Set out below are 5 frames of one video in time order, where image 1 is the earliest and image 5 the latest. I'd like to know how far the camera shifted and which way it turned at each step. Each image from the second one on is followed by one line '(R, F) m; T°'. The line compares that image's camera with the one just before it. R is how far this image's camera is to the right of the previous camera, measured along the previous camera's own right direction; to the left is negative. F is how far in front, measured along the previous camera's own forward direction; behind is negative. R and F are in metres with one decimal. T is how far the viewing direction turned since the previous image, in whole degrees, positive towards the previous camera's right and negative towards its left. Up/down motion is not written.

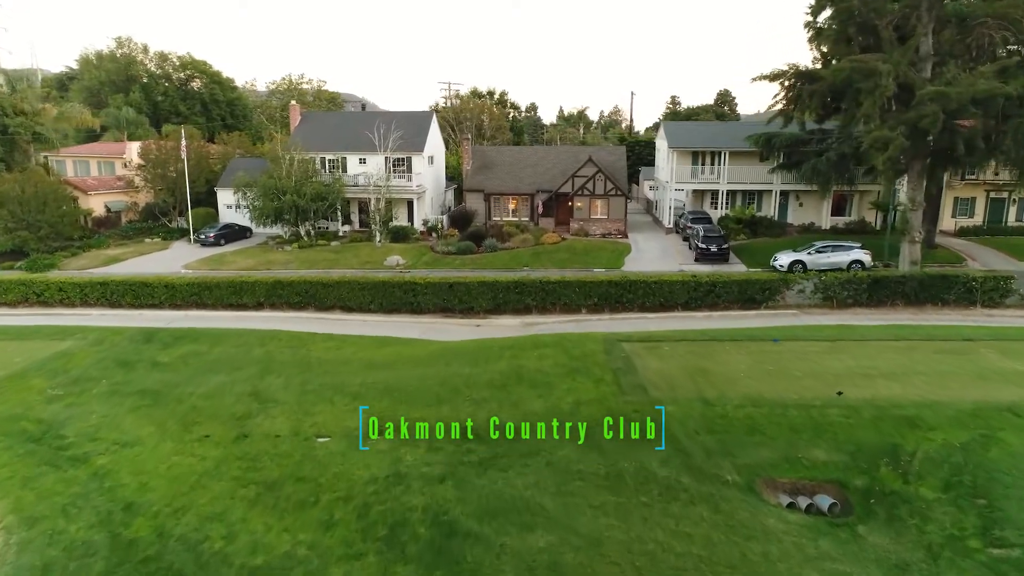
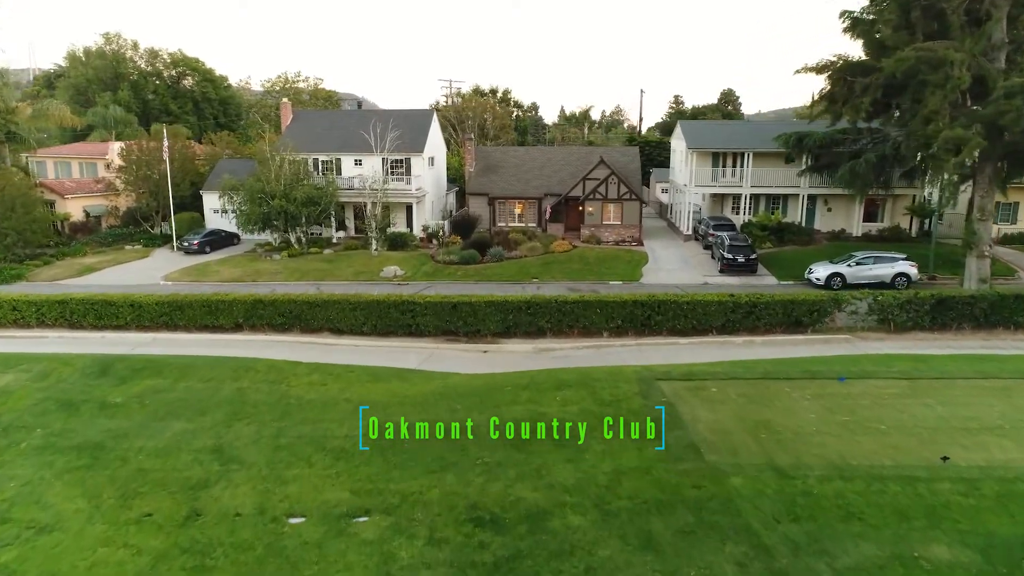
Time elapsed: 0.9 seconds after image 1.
(-0.3, +2.9) m; 0°
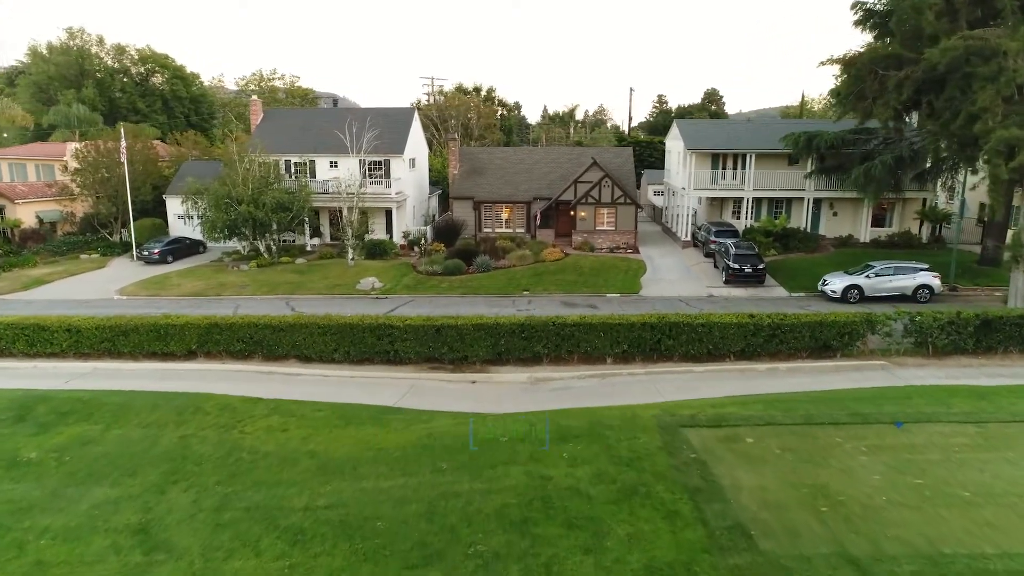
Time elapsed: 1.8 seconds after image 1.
(-0.2, +2.5) m; +1°
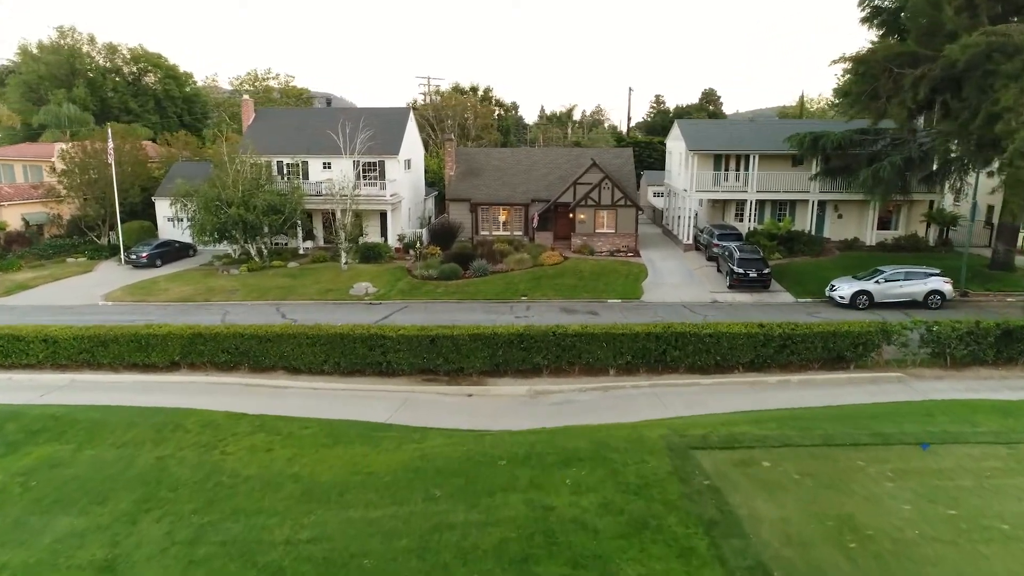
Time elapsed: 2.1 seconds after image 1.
(0.0, +0.9) m; 0°
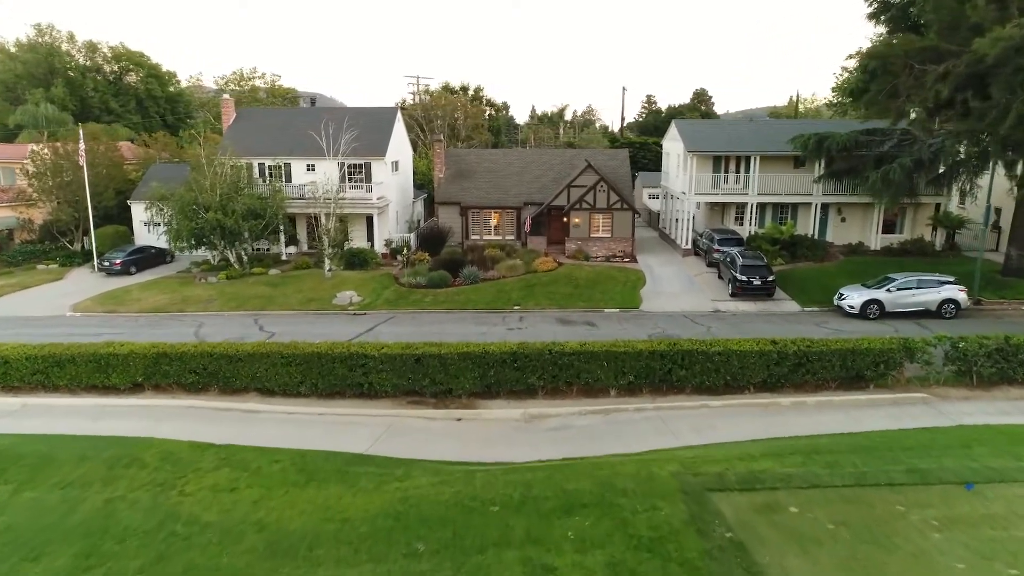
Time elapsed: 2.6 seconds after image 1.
(0.0, +1.4) m; +1°
